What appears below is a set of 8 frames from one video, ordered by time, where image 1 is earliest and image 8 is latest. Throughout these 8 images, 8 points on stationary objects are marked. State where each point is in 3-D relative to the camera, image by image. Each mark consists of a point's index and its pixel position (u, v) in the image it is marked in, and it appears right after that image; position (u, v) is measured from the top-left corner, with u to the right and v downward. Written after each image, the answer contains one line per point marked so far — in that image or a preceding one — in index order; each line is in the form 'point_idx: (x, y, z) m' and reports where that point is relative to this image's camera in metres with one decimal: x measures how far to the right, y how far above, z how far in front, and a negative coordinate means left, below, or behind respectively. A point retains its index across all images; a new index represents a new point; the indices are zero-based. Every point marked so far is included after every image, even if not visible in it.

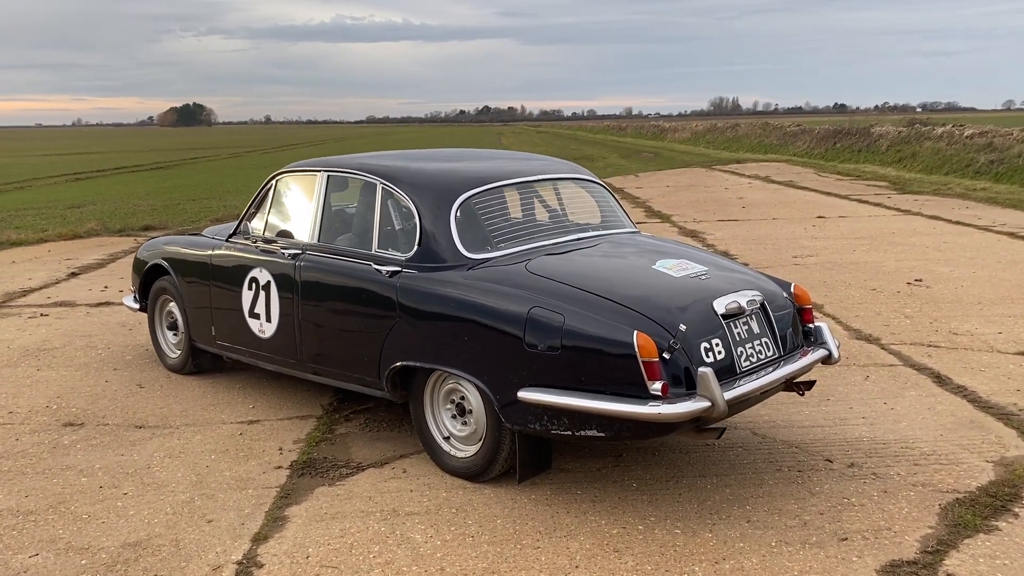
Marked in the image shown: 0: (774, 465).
0: (+1.3, -0.9, +4.3) m
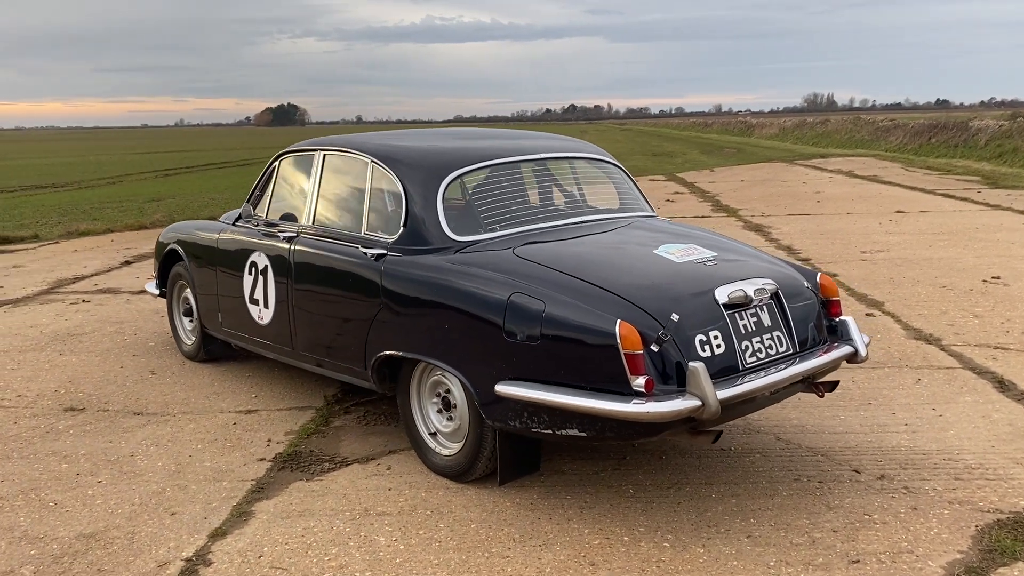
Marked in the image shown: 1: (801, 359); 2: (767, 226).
0: (+1.2, -0.8, +3.9) m
1: (+1.2, -0.3, +3.6) m
2: (+3.6, +0.9, +12.5) m
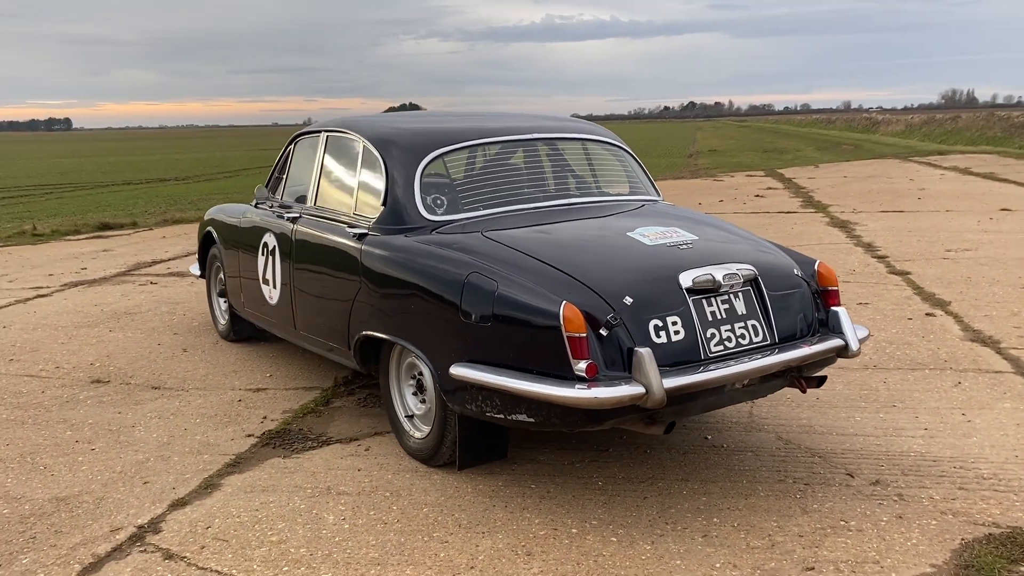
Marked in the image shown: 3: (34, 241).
0: (+1.1, -0.8, +3.6) m
1: (+1.0, -0.2, +3.4) m
2: (+4.6, +0.9, +11.9) m
3: (-6.5, +0.6, +12.1) m
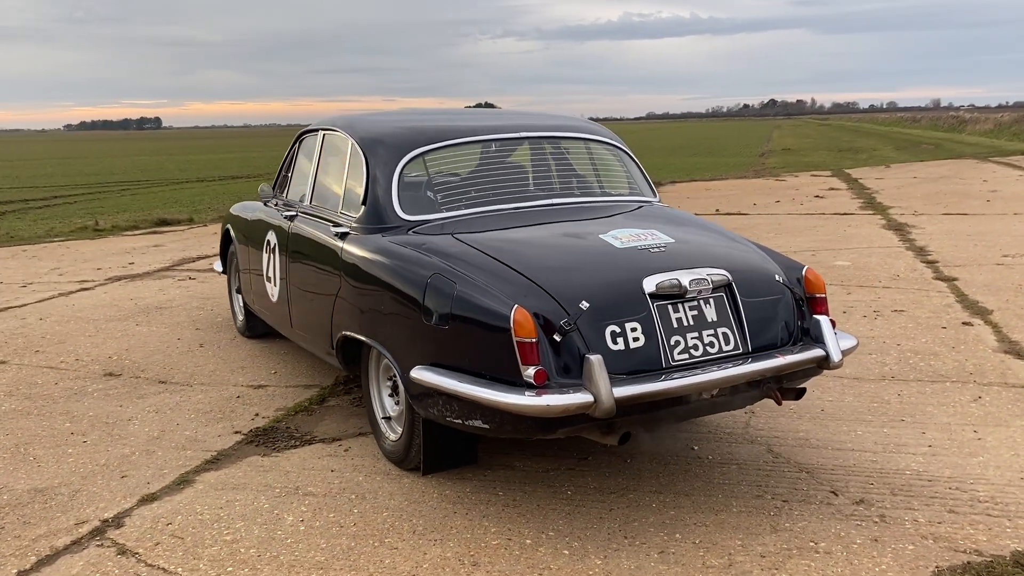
0: (+1.0, -0.8, +3.5) m
1: (+0.9, -0.3, +3.2) m
2: (+5.1, +0.8, +11.4) m
3: (-5.9, +0.7, +12.5) m
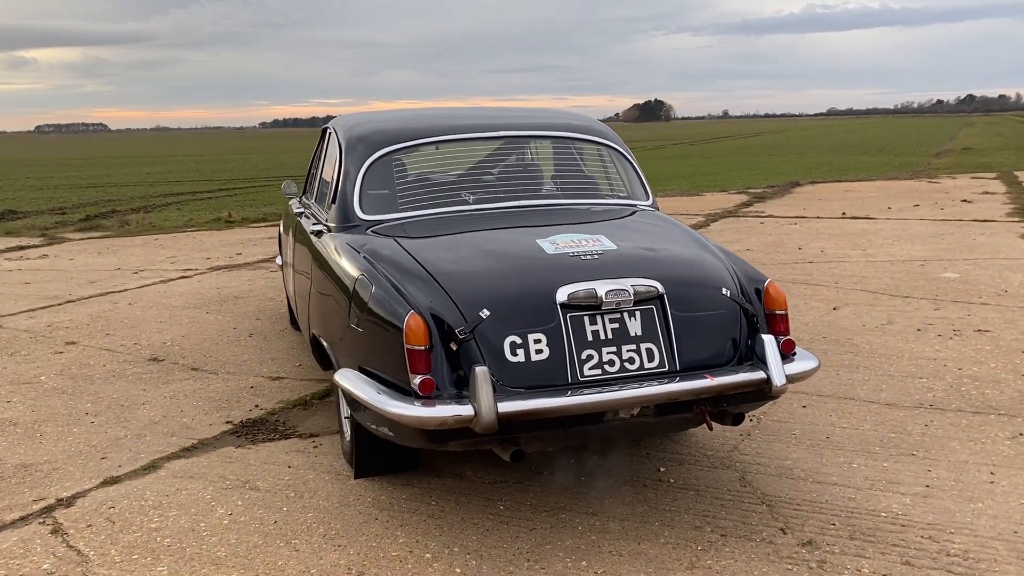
0: (+0.7, -0.8, +3.2) m
1: (+0.6, -0.3, +2.9) m
2: (+6.3, +0.6, +10.2) m
3: (-4.4, +0.9, +13.4) m
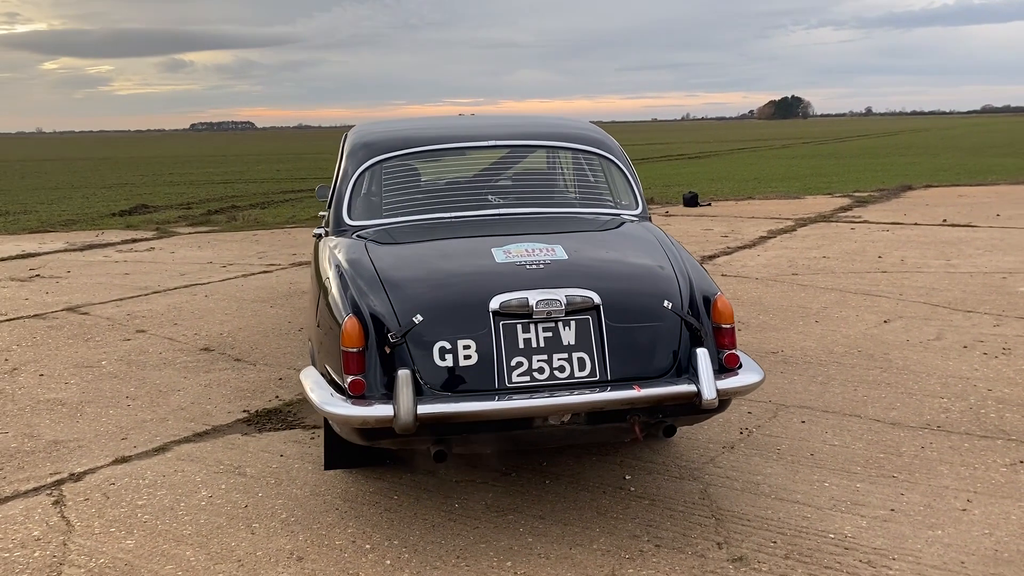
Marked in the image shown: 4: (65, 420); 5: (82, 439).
0: (+0.5, -0.9, +3.2) m
1: (+0.3, -0.3, +3.0) m
2: (+7.1, +0.4, +9.4) m
3: (-3.1, +1.0, +14.0) m
4: (-2.4, -0.7, +4.7) m
5: (-2.1, -0.7, +4.4) m
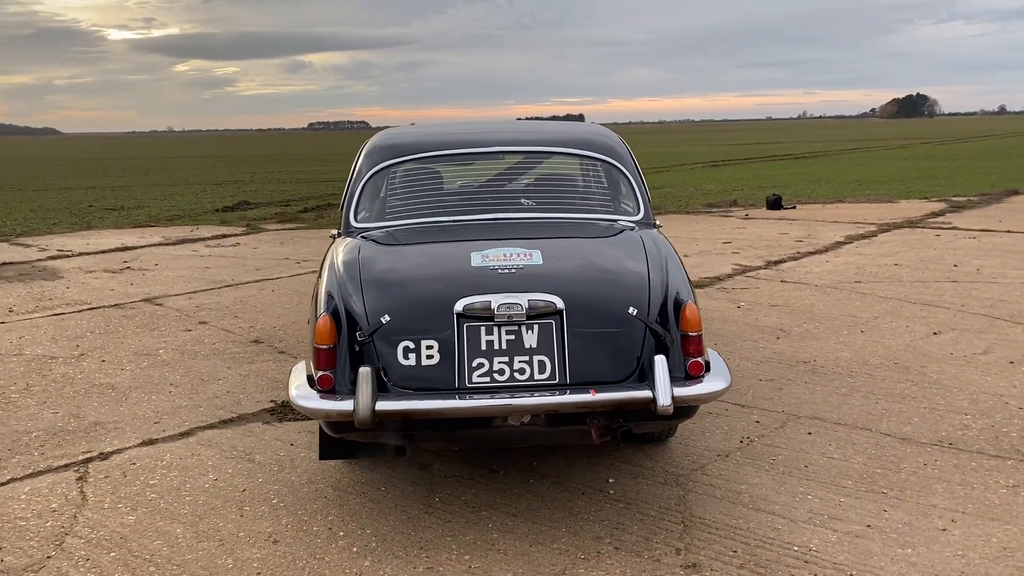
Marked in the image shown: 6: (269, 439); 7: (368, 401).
0: (+0.3, -0.9, +3.3) m
1: (+0.2, -0.4, +3.1) m
2: (+7.6, +0.3, +8.6) m
3: (-1.9, +1.0, +14.4) m
4: (-2.3, -0.7, +5.0) m
5: (-2.1, -0.7, +4.7) m
6: (-1.2, -0.8, +4.4) m
7: (-0.5, -0.4, +3.0) m
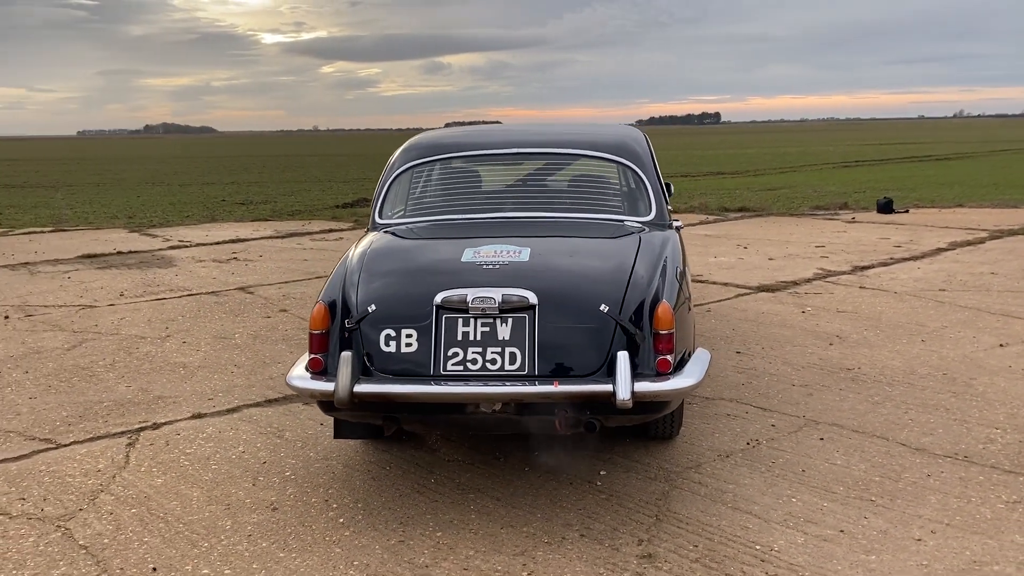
0: (+0.2, -0.9, +3.4) m
1: (+0.1, -0.3, +3.2) m
2: (+8.3, +0.1, +7.6) m
3: (-0.3, +1.1, +14.7) m
4: (-2.1, -0.6, +5.5) m
5: (-1.9, -0.6, +5.2) m
6: (-1.1, -0.7, +4.7) m
7: (-0.6, -0.3, +3.2) m
